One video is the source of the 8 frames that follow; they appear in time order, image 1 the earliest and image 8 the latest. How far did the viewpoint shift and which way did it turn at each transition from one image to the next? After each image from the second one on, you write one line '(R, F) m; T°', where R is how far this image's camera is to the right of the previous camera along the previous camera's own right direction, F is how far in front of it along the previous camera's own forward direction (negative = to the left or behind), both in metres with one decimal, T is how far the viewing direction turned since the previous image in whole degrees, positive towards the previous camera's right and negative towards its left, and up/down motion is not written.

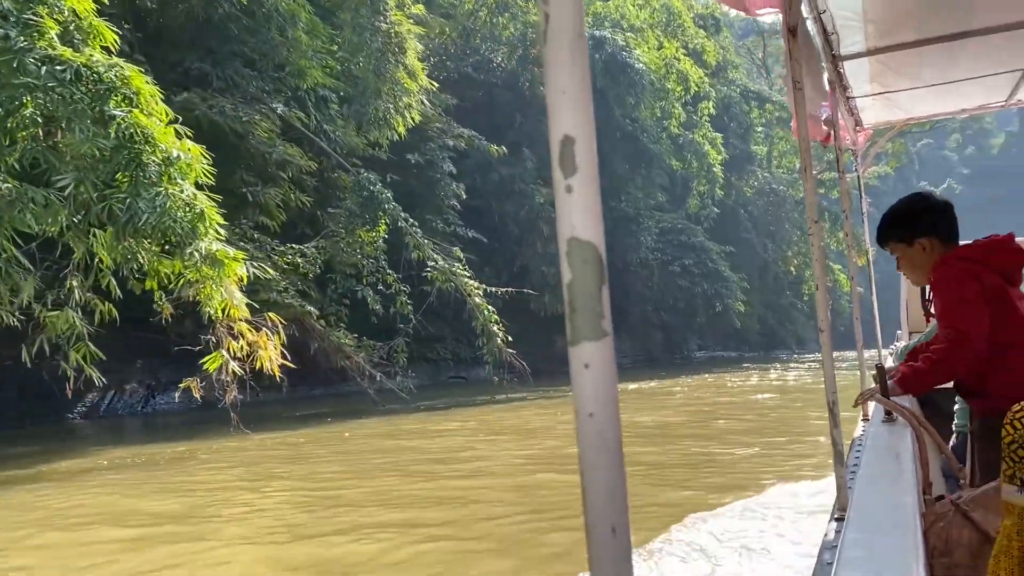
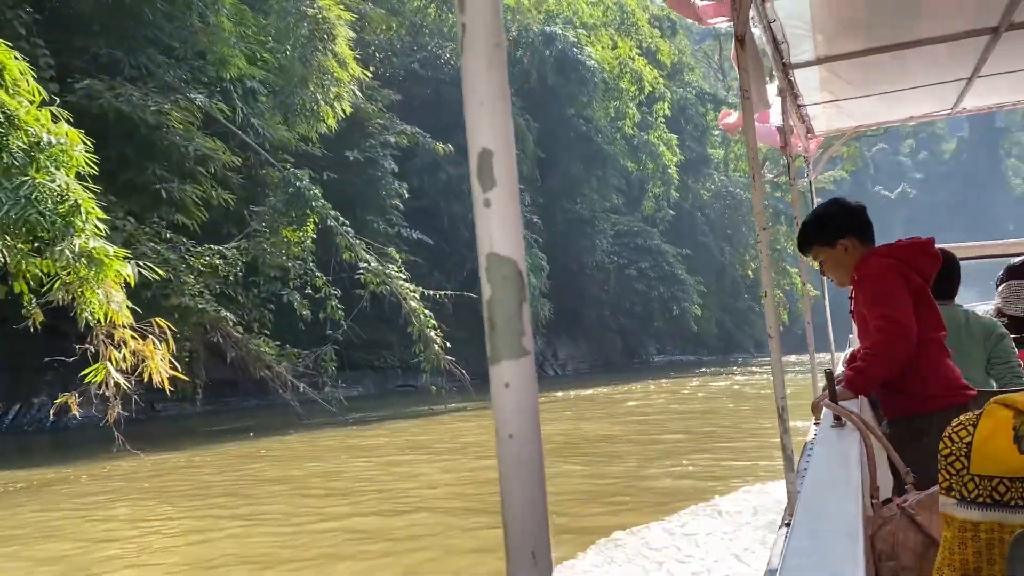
(+0.3, +0.6) m; +3°
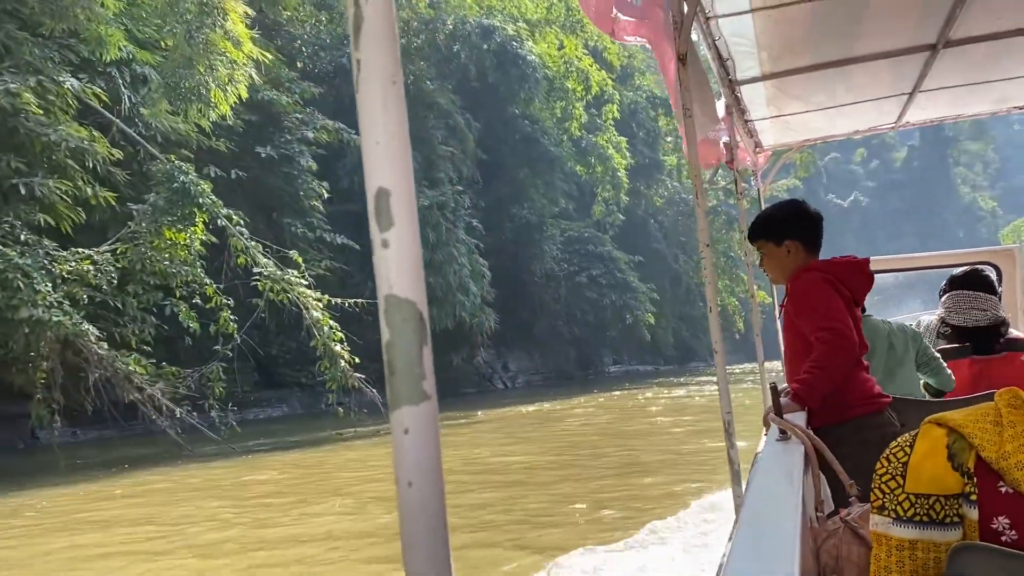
(+0.5, +1.1) m; +3°
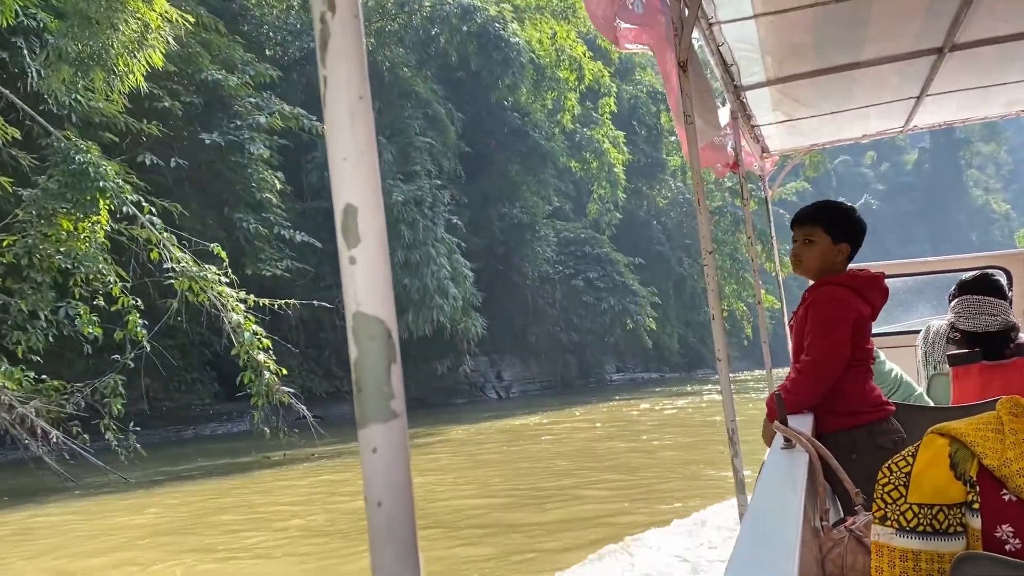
(+0.5, +1.4) m; -1°
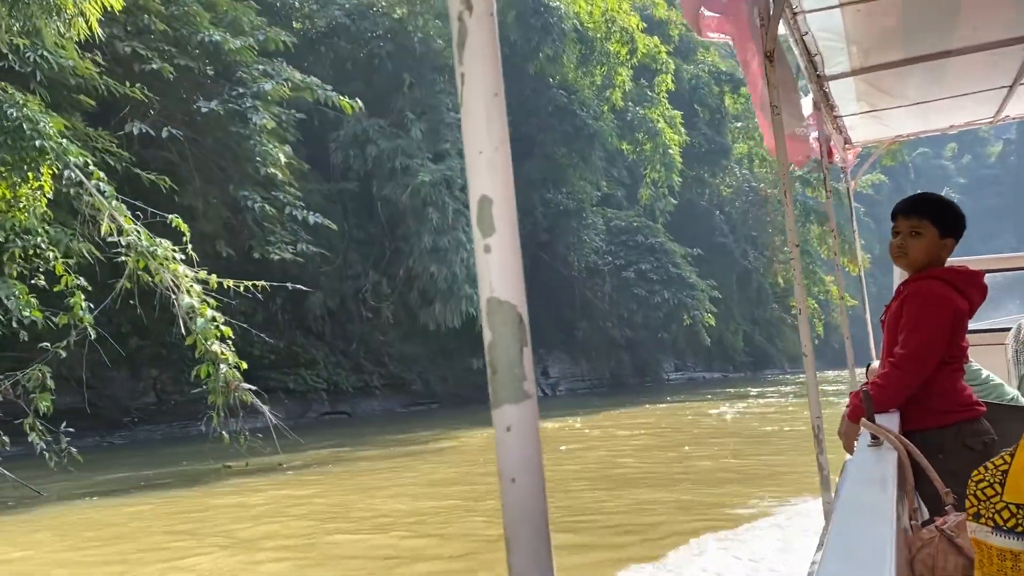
(+0.4, +1.4) m; -4°
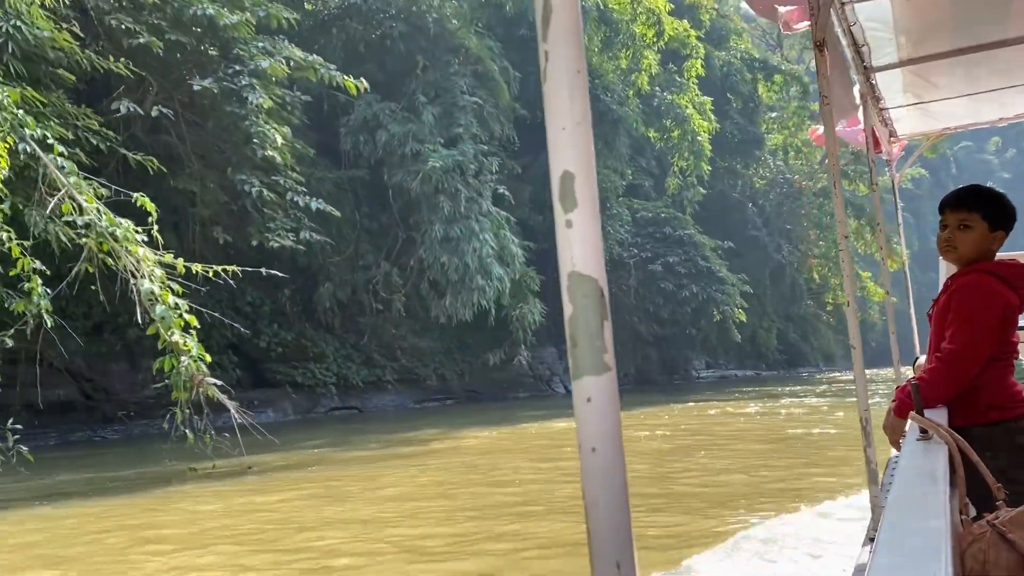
(+0.3, +0.7) m; -2°
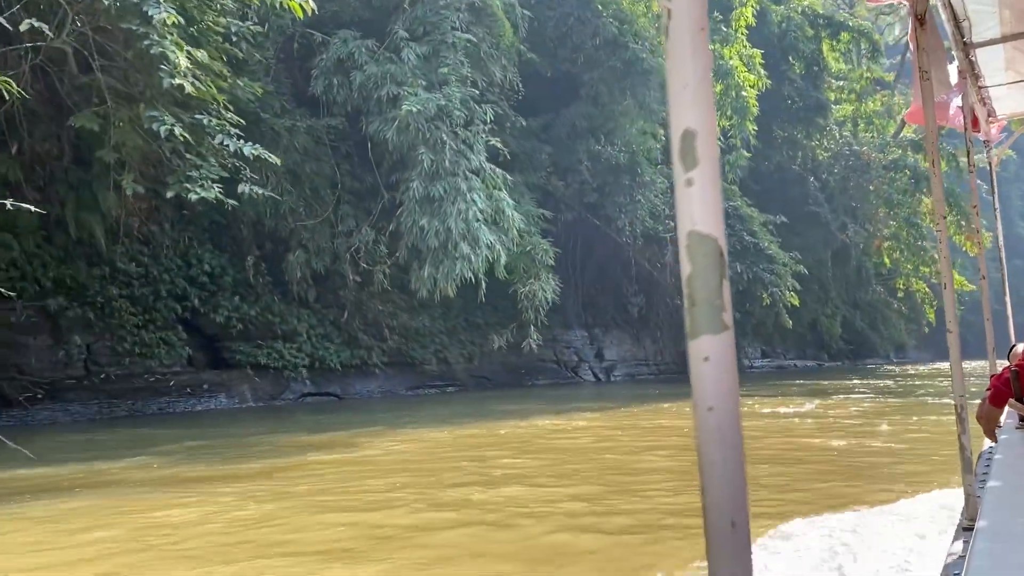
(+1.0, +2.1) m; -4°
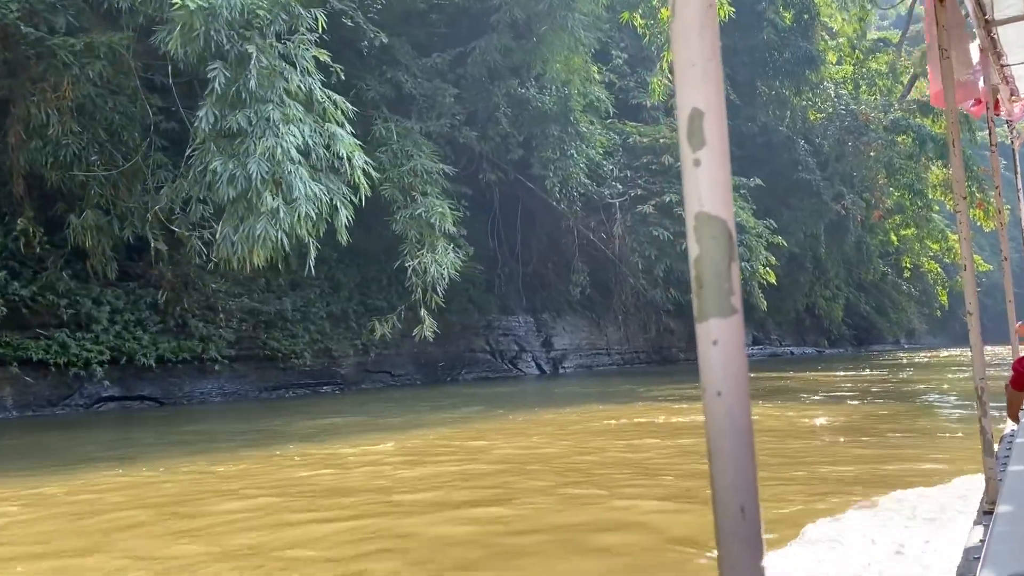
(+1.8, +3.1) m; -1°
